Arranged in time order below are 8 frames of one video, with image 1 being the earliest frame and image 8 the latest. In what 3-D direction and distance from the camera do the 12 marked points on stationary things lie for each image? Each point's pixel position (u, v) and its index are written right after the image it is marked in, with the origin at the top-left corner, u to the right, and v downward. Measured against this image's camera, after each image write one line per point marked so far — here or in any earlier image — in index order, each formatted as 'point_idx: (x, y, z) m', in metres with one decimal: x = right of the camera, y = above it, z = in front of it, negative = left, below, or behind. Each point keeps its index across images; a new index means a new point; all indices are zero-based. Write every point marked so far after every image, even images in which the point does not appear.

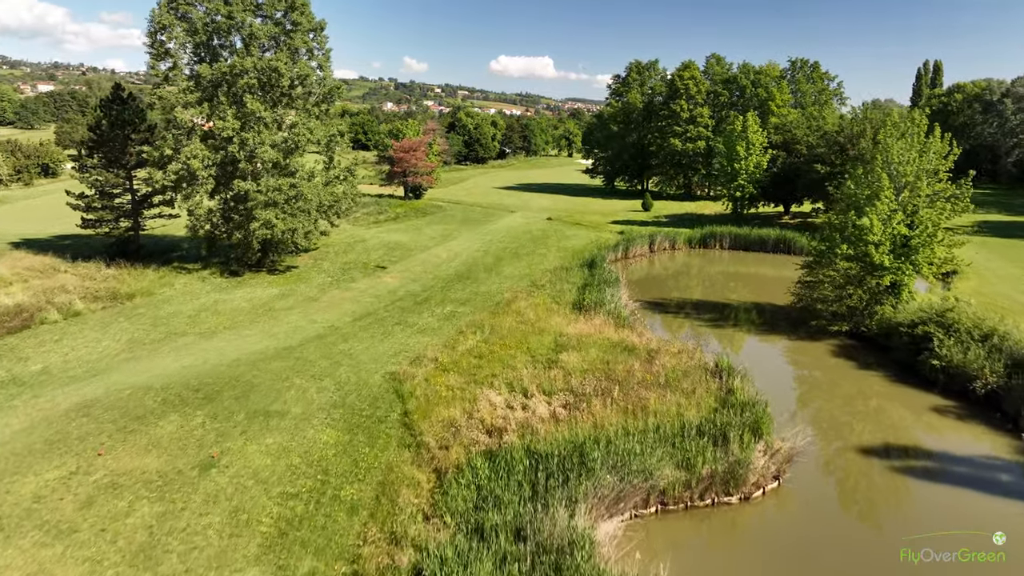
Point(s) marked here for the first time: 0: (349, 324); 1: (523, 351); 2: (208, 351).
0: (-4.2, -1.0, +18.5) m
1: (+0.2, -1.4, +15.6) m
2: (-6.7, -1.4, +15.7) m
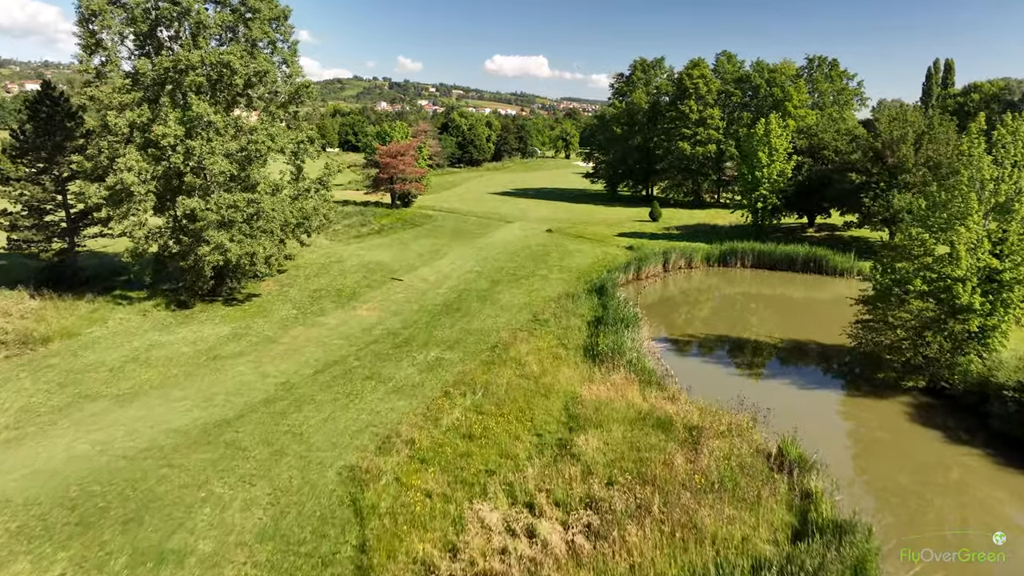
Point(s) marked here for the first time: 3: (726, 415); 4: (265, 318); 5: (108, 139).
0: (-4.3, -1.9, +14.9) m
1: (+0.2, -2.4, +12.1) m
2: (-6.7, -2.4, +12.1) m
3: (+3.7, -2.2, +12.4) m
4: (-6.8, -0.8, +19.6) m
5: (-10.7, +4.0, +18.9) m
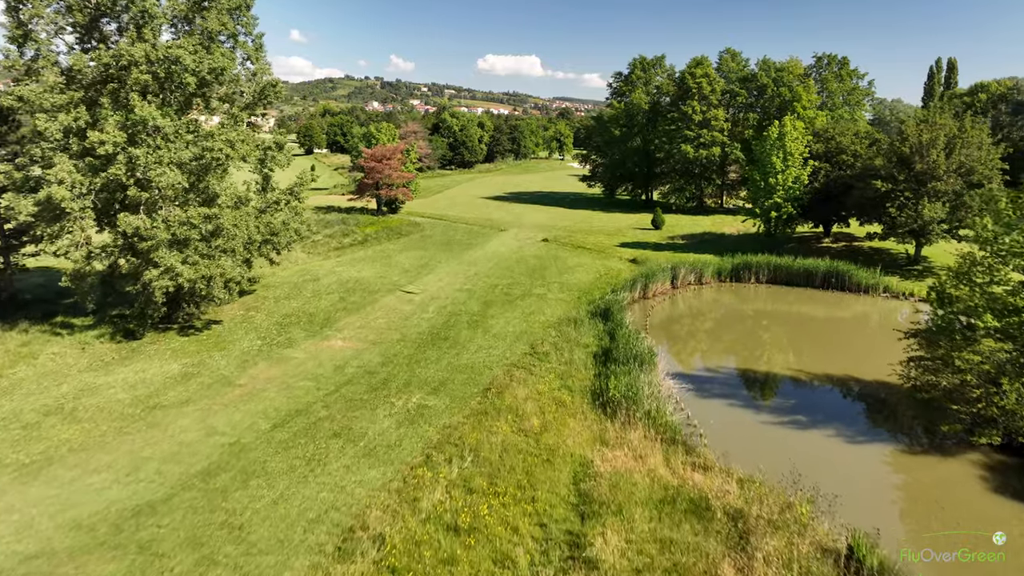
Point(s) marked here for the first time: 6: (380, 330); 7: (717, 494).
0: (-4.4, -2.6, +12.4) m
1: (+0.2, -3.1, +9.6) m
2: (-6.8, -3.1, +9.6) m
3: (+3.7, -2.9, +10.0) m
4: (-7.0, -1.5, +17.1) m
5: (-10.9, +3.2, +16.3) m
6: (-3.6, -1.1, +19.2) m
7: (+2.9, -2.9, +10.0) m
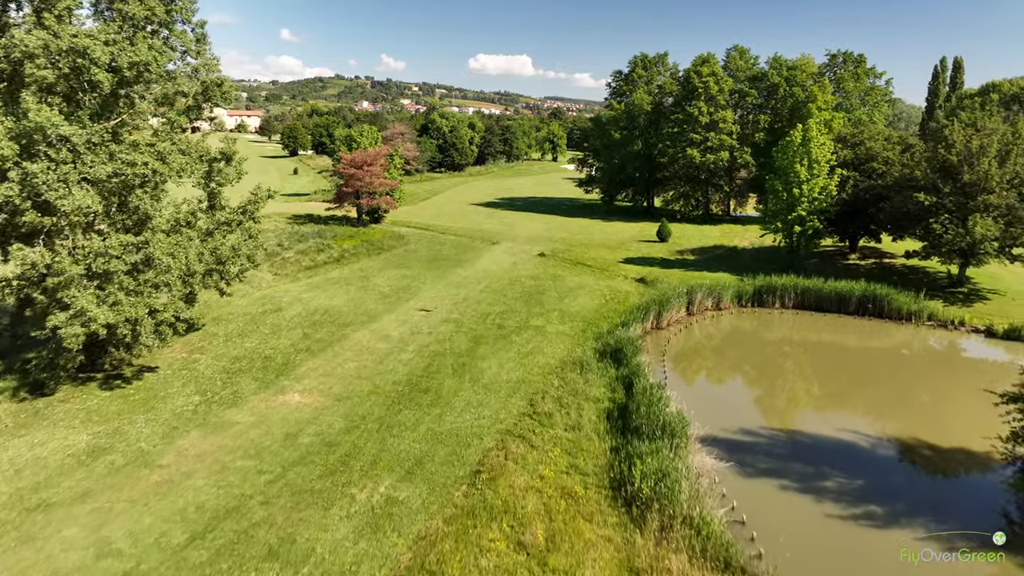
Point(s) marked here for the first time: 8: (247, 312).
0: (-4.4, -3.5, +9.2) m
1: (+0.2, -4.0, +6.4) m
2: (-6.8, -4.0, +6.3) m
3: (+3.7, -3.8, +6.9) m
4: (-7.1, -2.5, +13.8) m
5: (-11.0, +2.3, +13.0) m
6: (-3.7, -2.0, +16.0) m
7: (+2.9, -3.8, +6.8) m
8: (-7.4, -0.7, +19.8) m
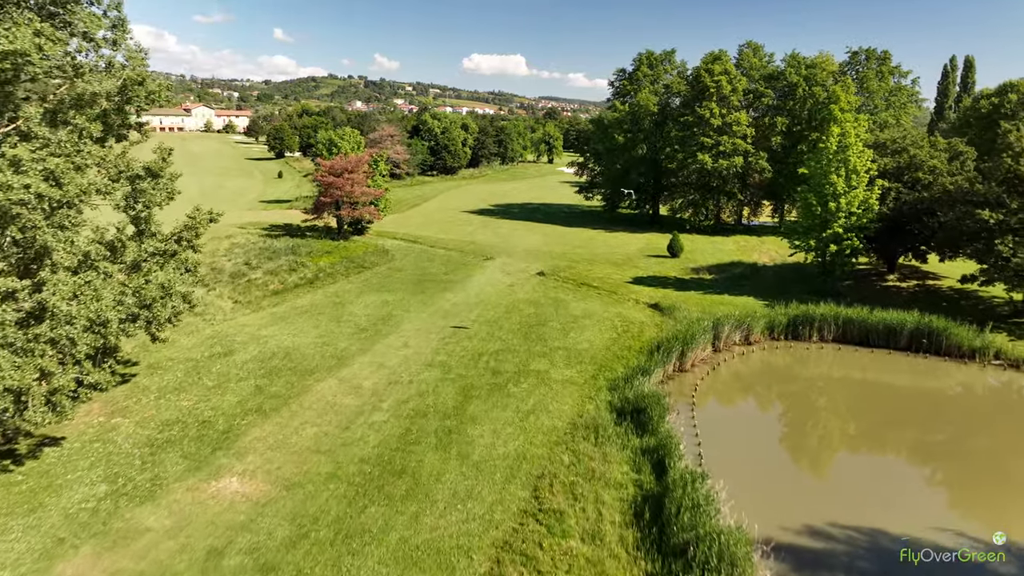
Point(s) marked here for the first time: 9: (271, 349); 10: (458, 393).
0: (-4.4, -4.5, +5.8) m
1: (+0.2, -4.9, +3.2) m
2: (-6.7, -4.9, +3.0) m
3: (+3.7, -4.7, +3.6) m
4: (-7.1, -3.4, +10.5) m
5: (-11.0, +1.4, +9.6) m
6: (-3.7, -3.0, +12.7) m
7: (+2.9, -4.7, +3.6) m
8: (-7.5, -1.6, +16.5) m
9: (-5.9, -1.5, +17.5) m
10: (-1.2, -2.3, +15.7) m
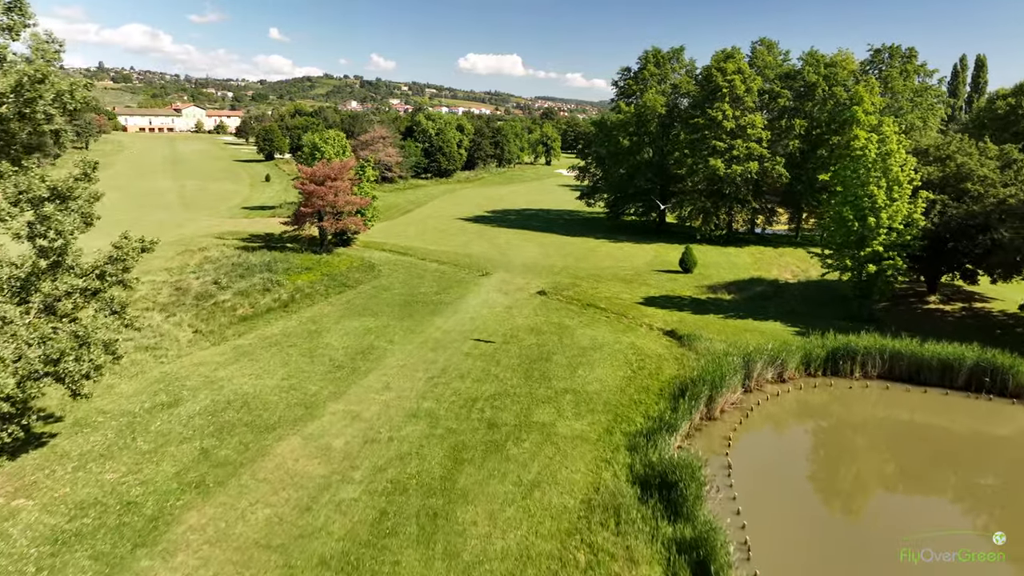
0: (-4.3, -5.2, +3.1) m
1: (+0.3, -5.6, +0.5) m
2: (-6.7, -5.7, +0.2) m
3: (+3.8, -5.5, +0.9) m
4: (-7.0, -4.1, +7.8) m
5: (-11.0, +0.6, +6.9) m
6: (-3.7, -3.7, +10.0) m
7: (+3.0, -5.4, +0.9) m
8: (-7.5, -2.4, +13.8) m
9: (-5.9, -2.3, +14.8) m
10: (-1.2, -3.1, +13.0) m
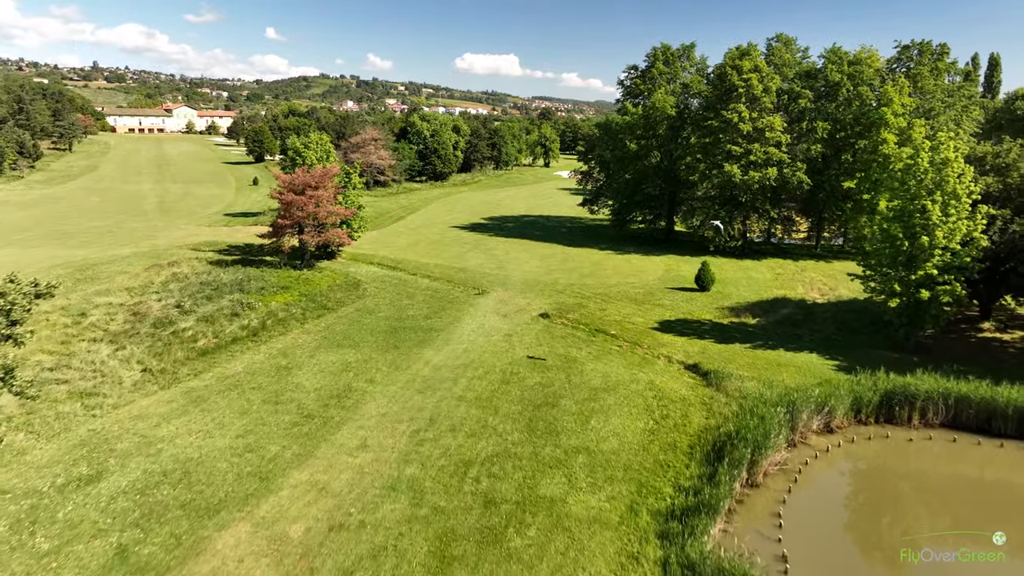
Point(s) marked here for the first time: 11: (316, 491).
0: (-4.3, -6.0, +0.4) m
1: (+0.4, -6.4, -2.2) m
2: (-6.6, -6.4, -2.5) m
3: (+3.9, -6.2, -1.7) m
4: (-7.0, -4.9, +5.1) m
5: (-10.9, -0.1, +4.2) m
6: (-3.7, -4.5, +7.3) m
7: (+3.1, -6.2, -1.8) m
8: (-7.4, -3.1, +11.0) m
9: (-5.9, -3.0, +12.1) m
10: (-1.2, -3.8, +10.3) m
11: (-3.3, -3.4, +11.8) m
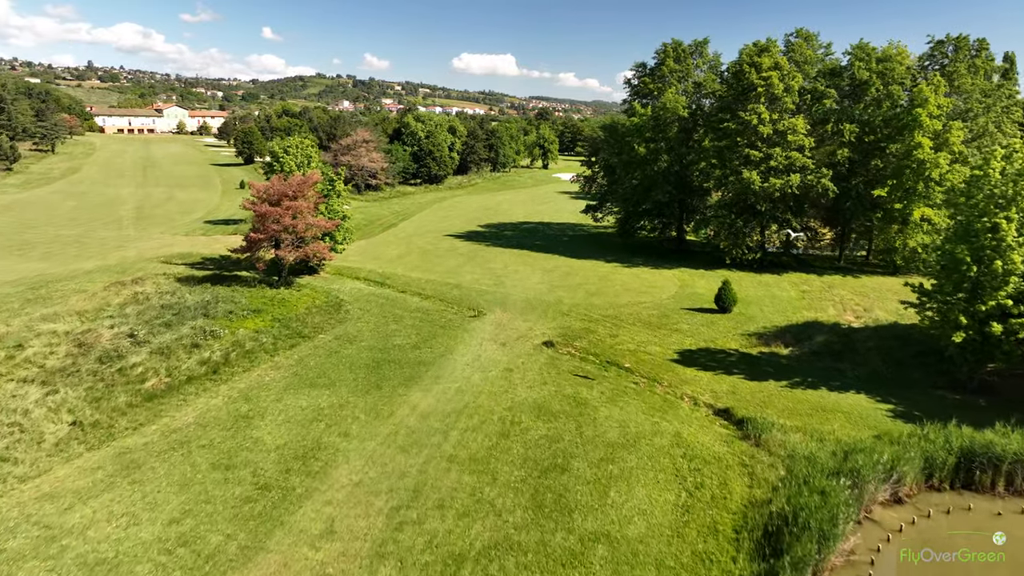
0: (-4.2, -6.7, -2.3) m
1: (+0.5, -7.1, -4.9) m
2: (-6.5, -7.2, -5.2) m
3: (+4.0, -6.9, -4.4) m
4: (-6.9, -5.6, +2.3) m
5: (-10.8, -0.8, +1.4) m
6: (-3.6, -5.2, +4.5) m
7: (+3.2, -6.9, -4.5) m
8: (-7.4, -3.8, +8.3) m
9: (-5.9, -3.7, +9.3) m
10: (-1.1, -4.5, +7.6) m
11: (-3.2, -4.1, +9.1) m
